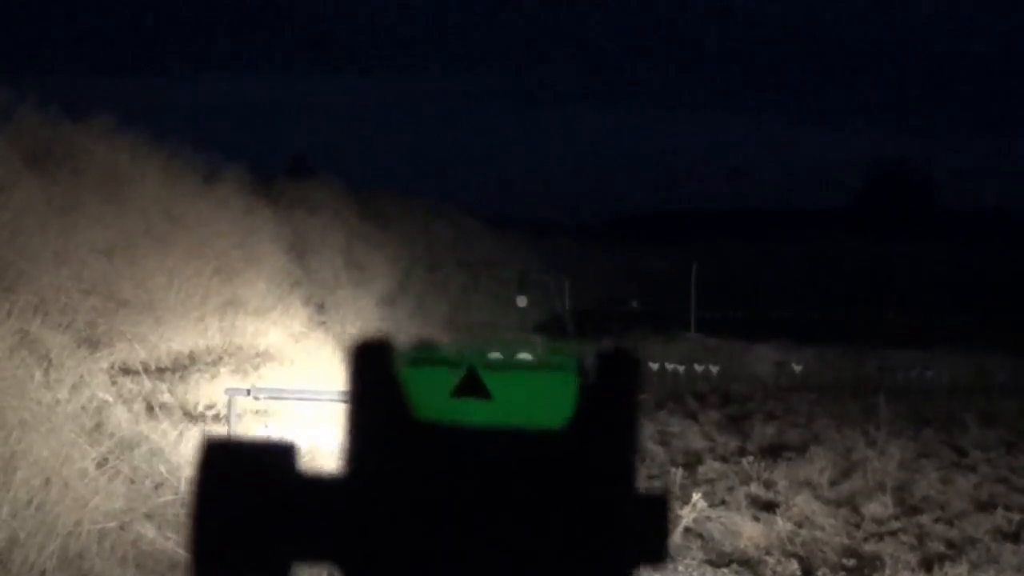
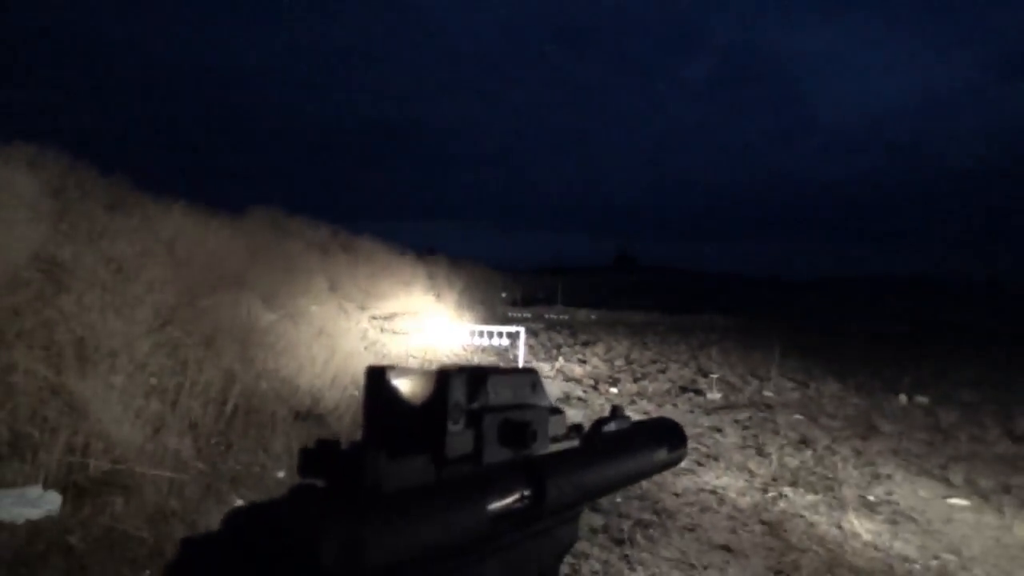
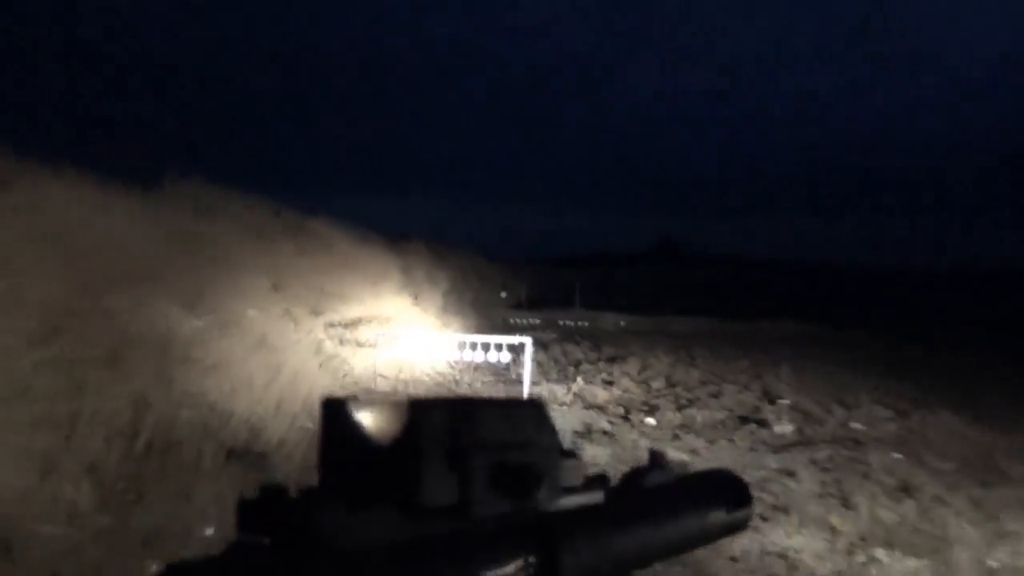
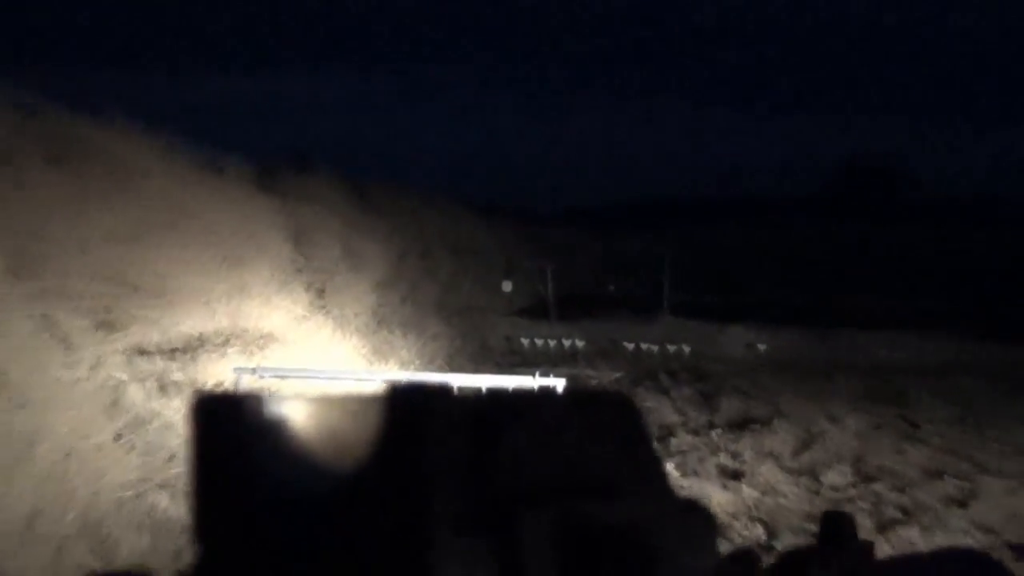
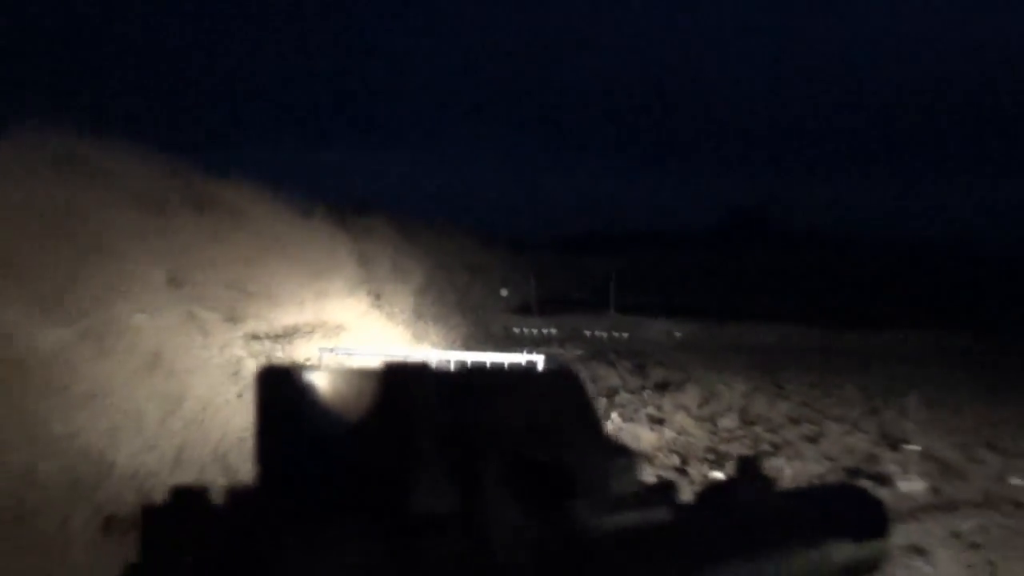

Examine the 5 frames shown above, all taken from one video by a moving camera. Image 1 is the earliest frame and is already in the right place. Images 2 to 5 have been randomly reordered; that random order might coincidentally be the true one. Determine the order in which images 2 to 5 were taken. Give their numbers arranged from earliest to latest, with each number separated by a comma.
4, 5, 3, 2
